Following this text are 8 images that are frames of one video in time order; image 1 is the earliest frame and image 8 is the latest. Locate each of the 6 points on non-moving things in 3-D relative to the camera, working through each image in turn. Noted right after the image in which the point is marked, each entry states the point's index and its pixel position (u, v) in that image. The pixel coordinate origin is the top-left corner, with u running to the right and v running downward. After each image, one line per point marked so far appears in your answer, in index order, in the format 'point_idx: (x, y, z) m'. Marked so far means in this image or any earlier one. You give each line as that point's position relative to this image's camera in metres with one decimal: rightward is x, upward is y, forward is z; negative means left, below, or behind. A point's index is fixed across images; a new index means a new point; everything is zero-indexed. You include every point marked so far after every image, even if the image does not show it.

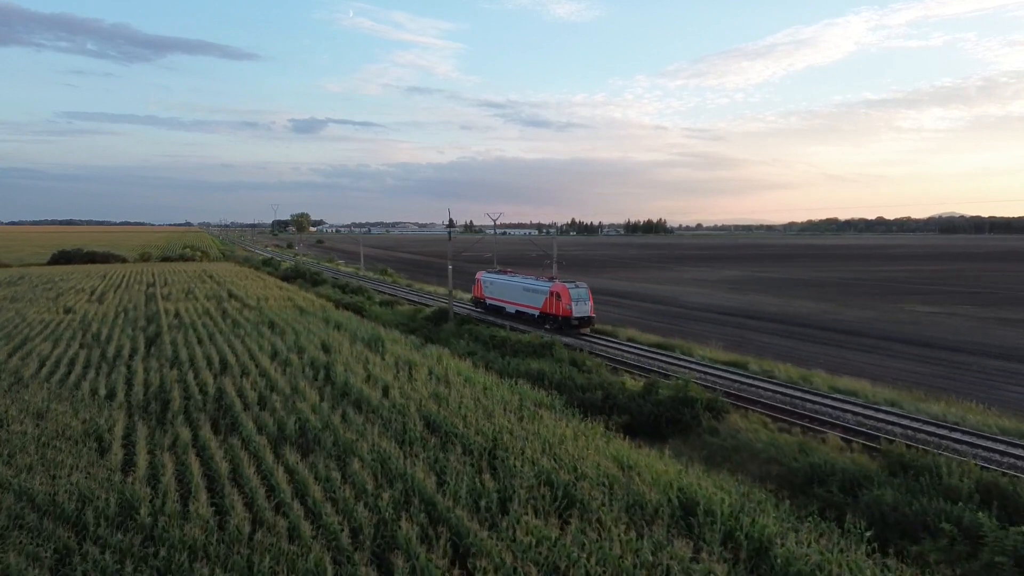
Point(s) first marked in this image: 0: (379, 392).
0: (-1.3, -1.0, +9.8) m
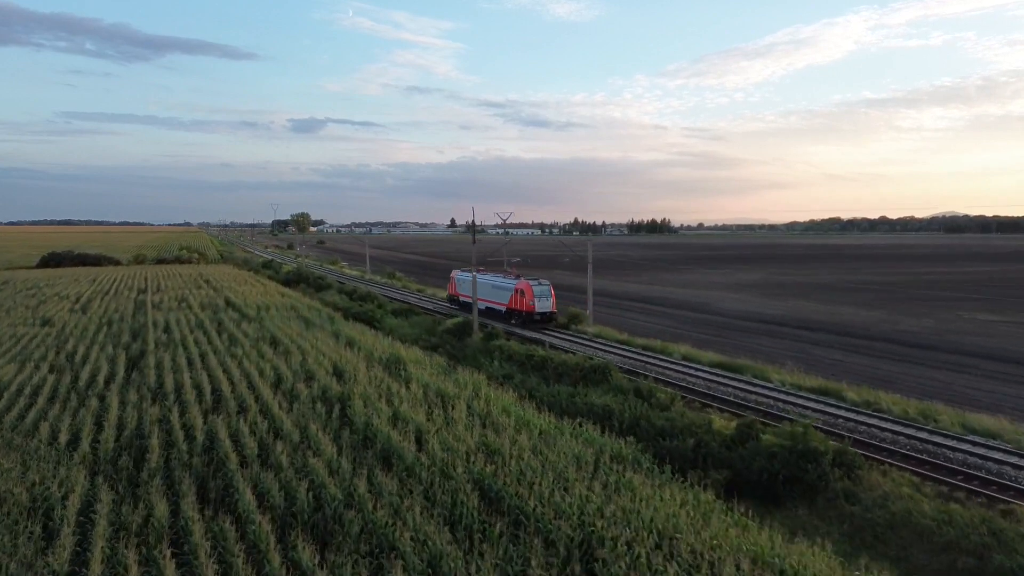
0: (-0.7, -1.2, +7.7) m
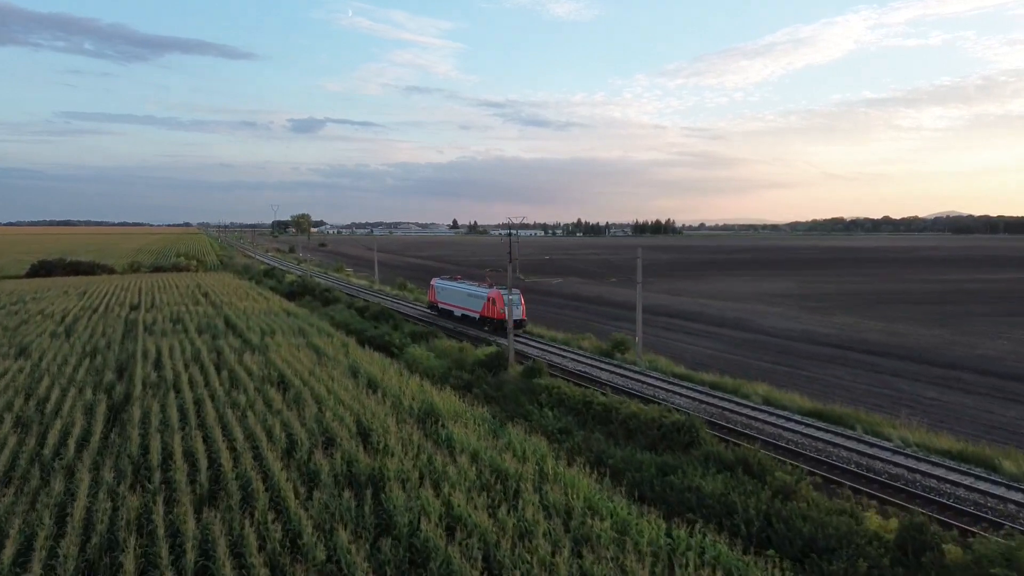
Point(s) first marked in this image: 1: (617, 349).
0: (-0.2, -1.5, +5.6) m
1: (+1.6, -1.0, +15.7) m
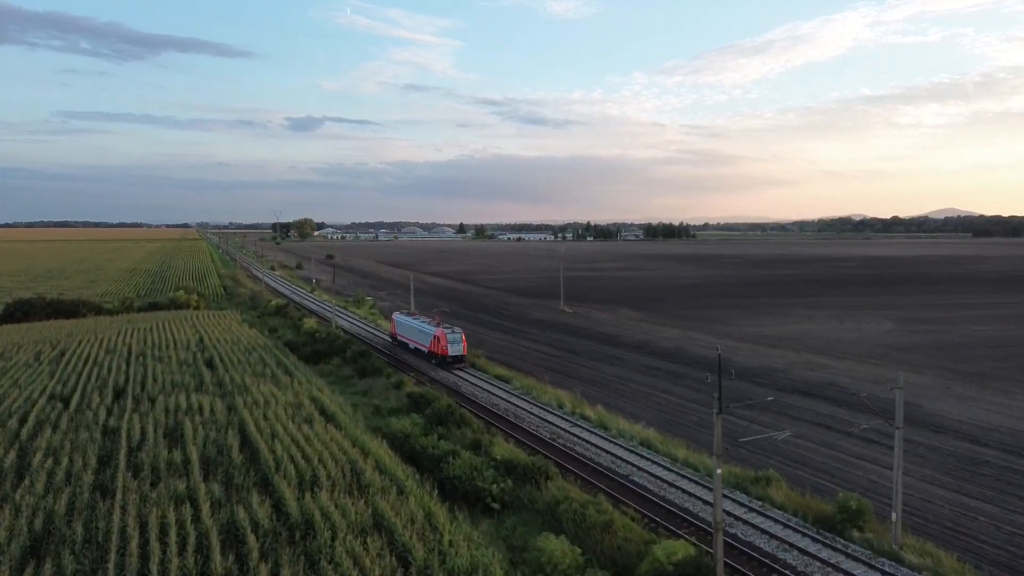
0: (+1.6, -2.9, +0.2) m
1: (+3.4, -2.4, +10.2) m
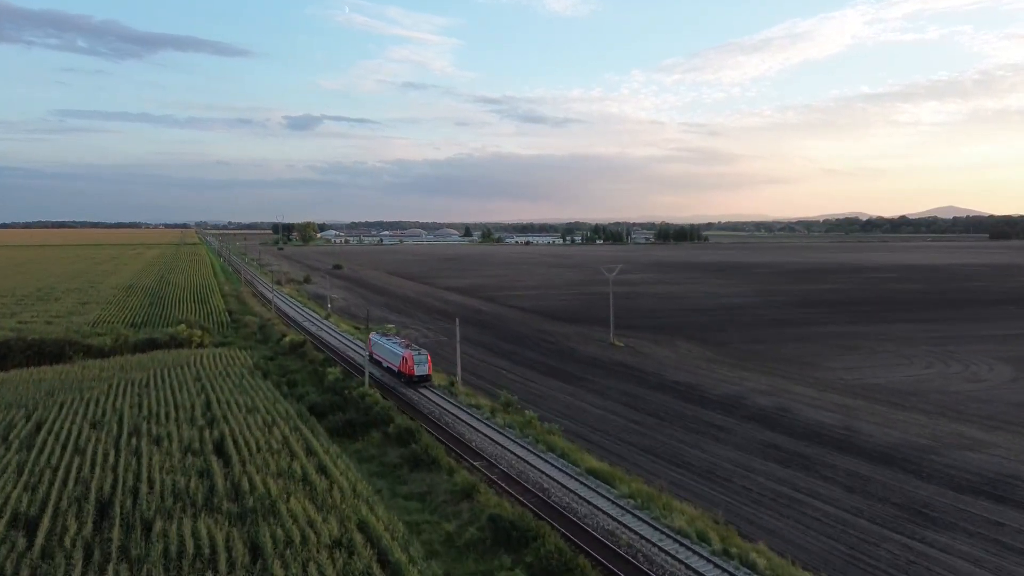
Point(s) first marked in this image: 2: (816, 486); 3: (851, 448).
0: (+3.1, -4.1, -4.4) m
1: (+4.9, -3.5, +5.7) m
2: (+4.8, -3.1, +16.1) m
3: (+6.3, -3.0, +19.0) m
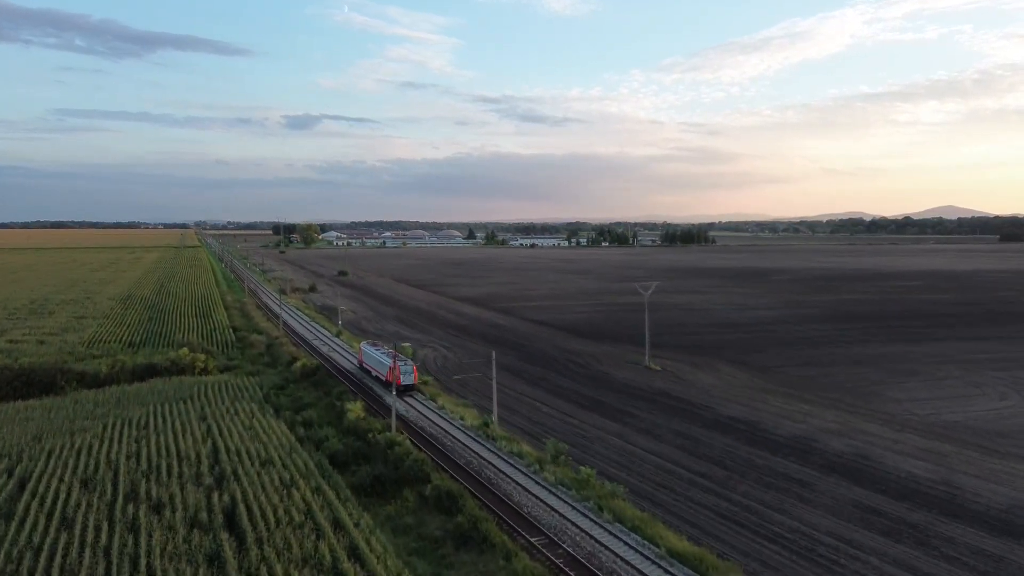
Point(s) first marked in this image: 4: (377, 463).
0: (+4.1, -4.7, -7.0) m
1: (+5.8, -4.1, +3.1) m
2: (+5.7, -3.8, +13.5) m
3: (+7.3, -3.6, +16.4) m
4: (-2.3, -3.2, +18.4) m
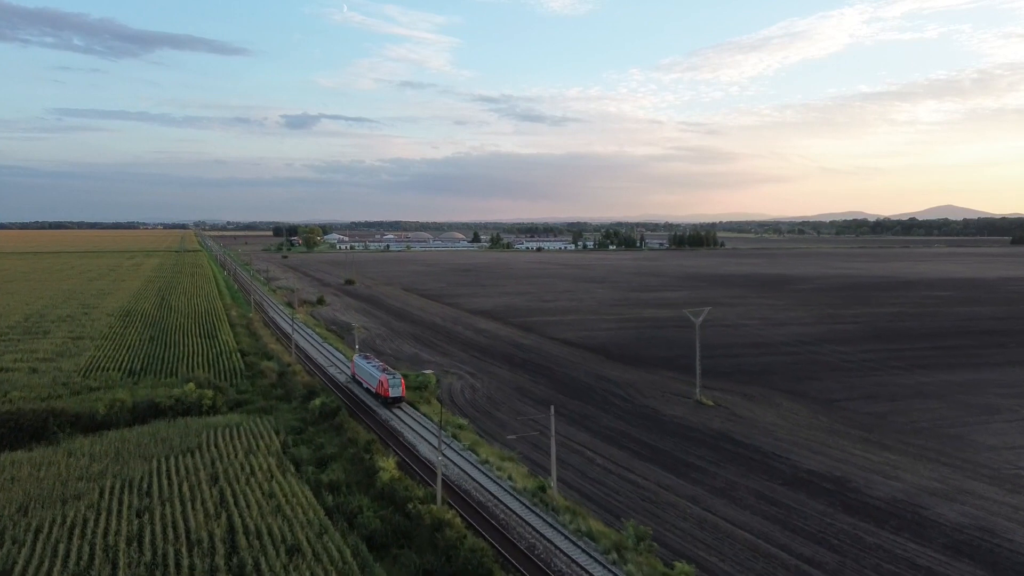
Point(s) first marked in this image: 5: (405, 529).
0: (+5.2, -5.5, -10.0) m
1: (+7.0, -4.9, +0.1) m
2: (+6.9, -4.6, +10.5) m
3: (+8.4, -4.4, +13.4) m
4: (-1.2, -4.0, +15.5) m
5: (-1.7, -3.9, +16.7) m
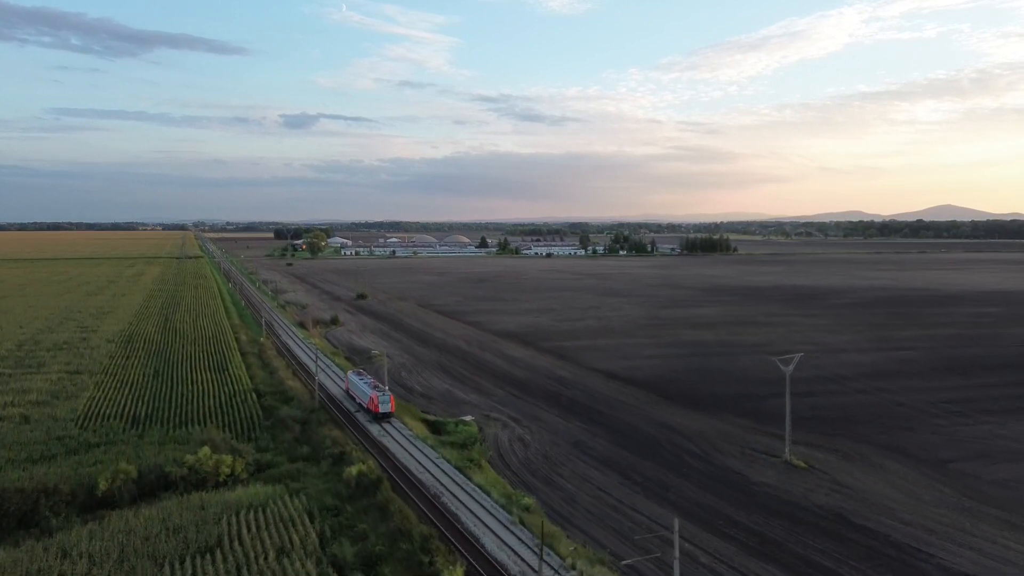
0: (+6.8, -6.7, -13.9) m
1: (+8.6, -6.1, -3.9) m
2: (+8.5, -5.7, +6.6) m
3: (+10.0, -5.6, +9.4) m
4: (+0.4, -5.2, +11.5) m
5: (-0.1, -5.0, +12.8) m
